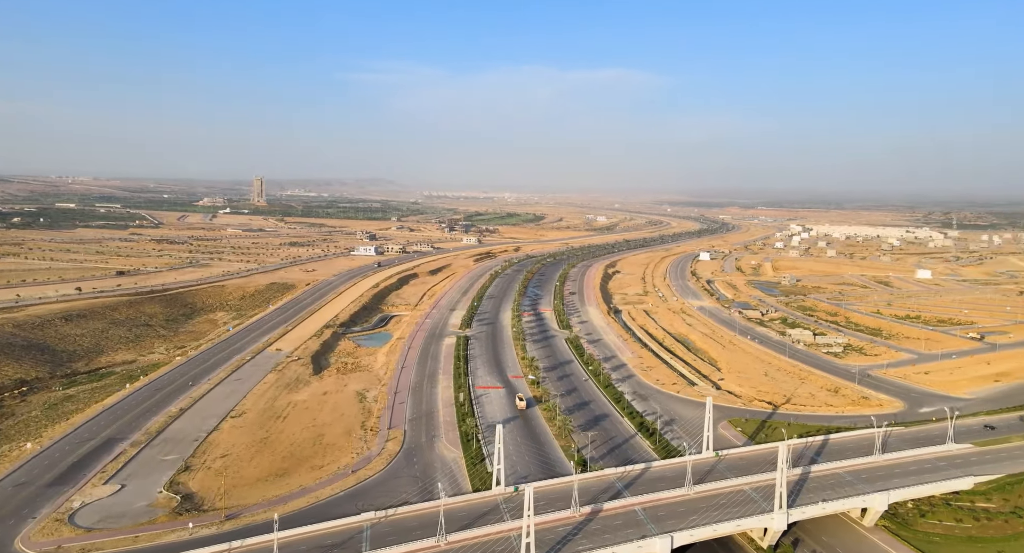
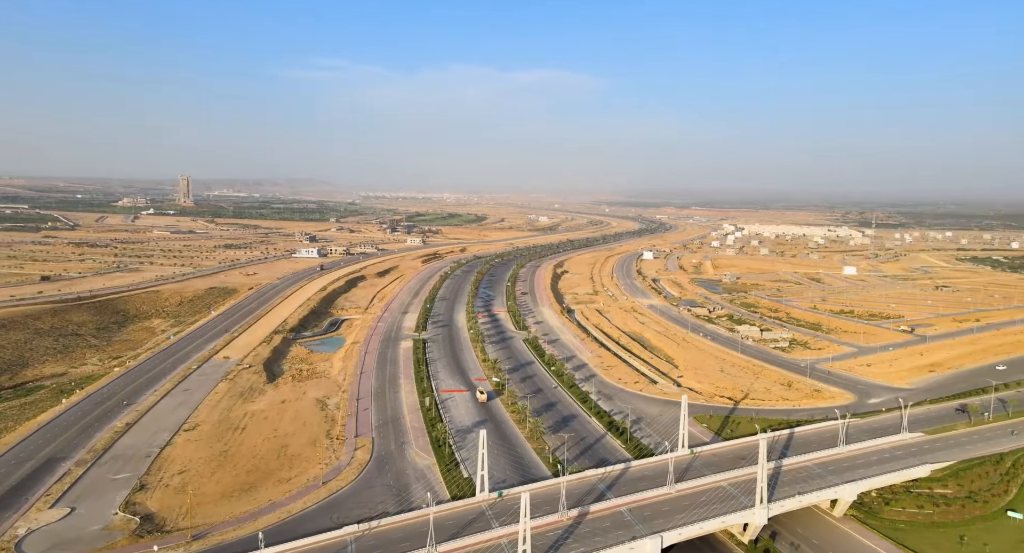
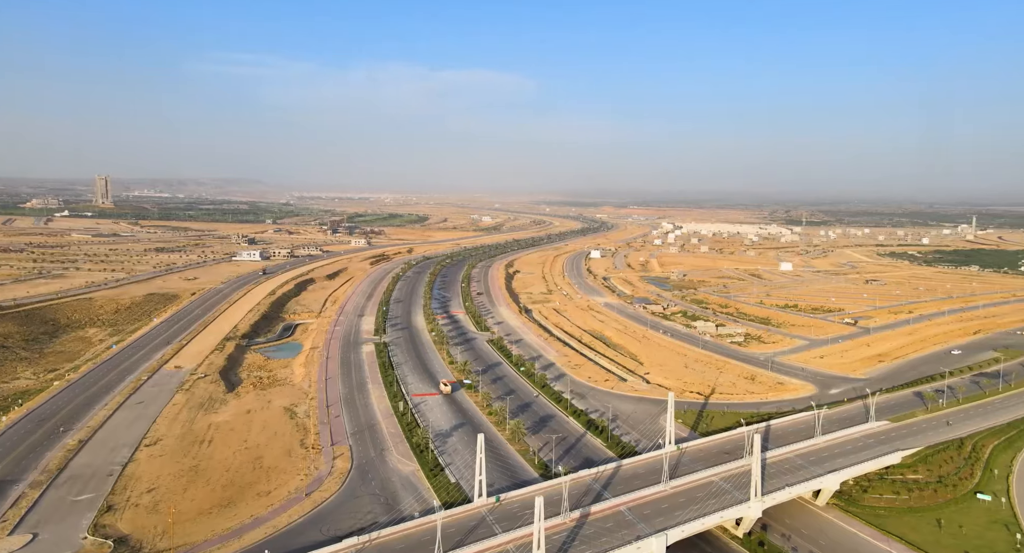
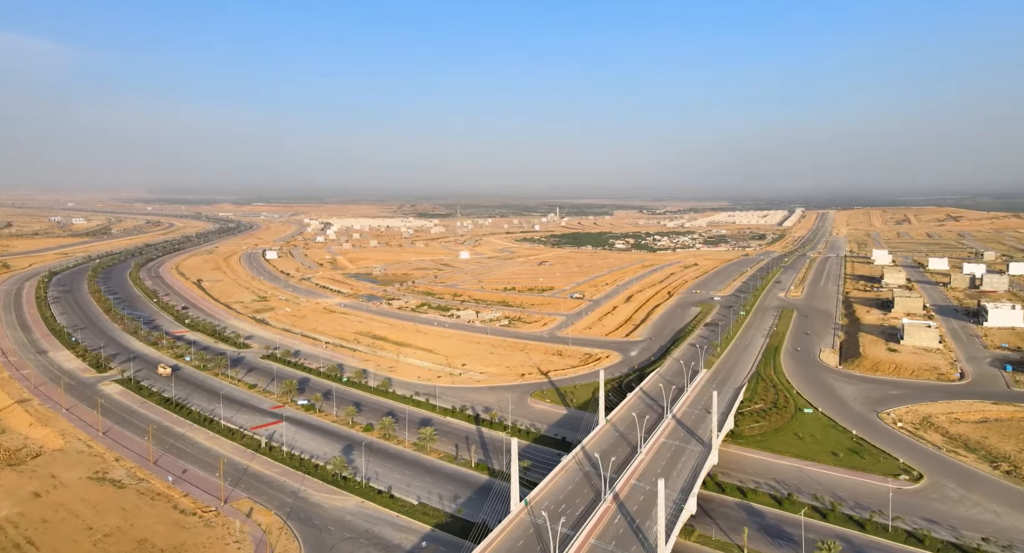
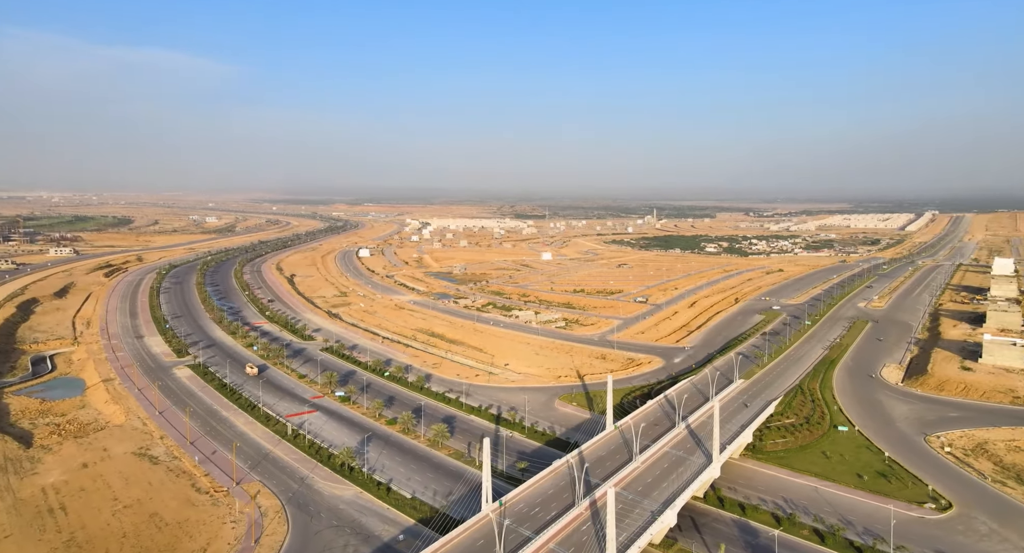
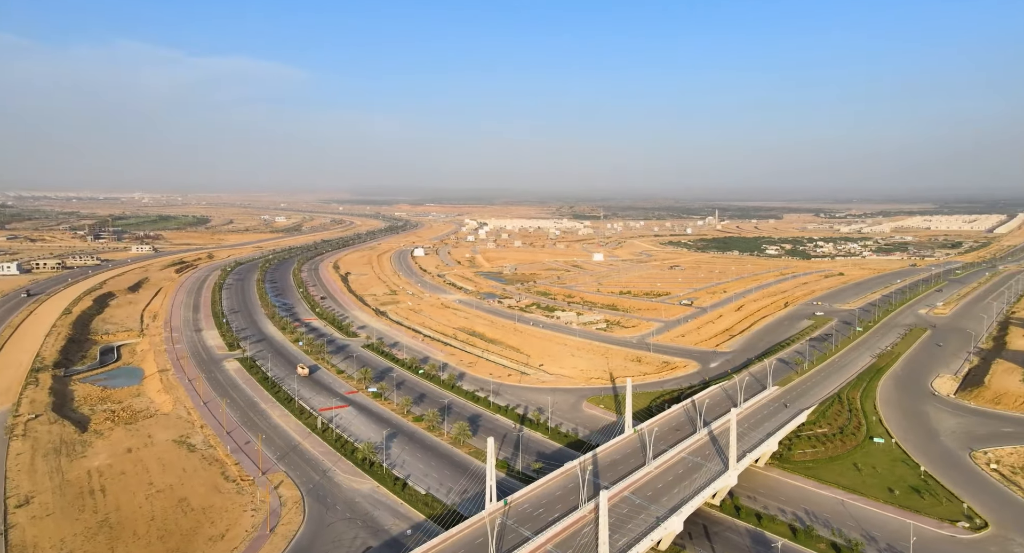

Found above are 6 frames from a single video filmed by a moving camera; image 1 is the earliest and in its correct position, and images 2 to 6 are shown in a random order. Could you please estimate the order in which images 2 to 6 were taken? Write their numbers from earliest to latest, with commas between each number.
2, 3, 6, 5, 4
